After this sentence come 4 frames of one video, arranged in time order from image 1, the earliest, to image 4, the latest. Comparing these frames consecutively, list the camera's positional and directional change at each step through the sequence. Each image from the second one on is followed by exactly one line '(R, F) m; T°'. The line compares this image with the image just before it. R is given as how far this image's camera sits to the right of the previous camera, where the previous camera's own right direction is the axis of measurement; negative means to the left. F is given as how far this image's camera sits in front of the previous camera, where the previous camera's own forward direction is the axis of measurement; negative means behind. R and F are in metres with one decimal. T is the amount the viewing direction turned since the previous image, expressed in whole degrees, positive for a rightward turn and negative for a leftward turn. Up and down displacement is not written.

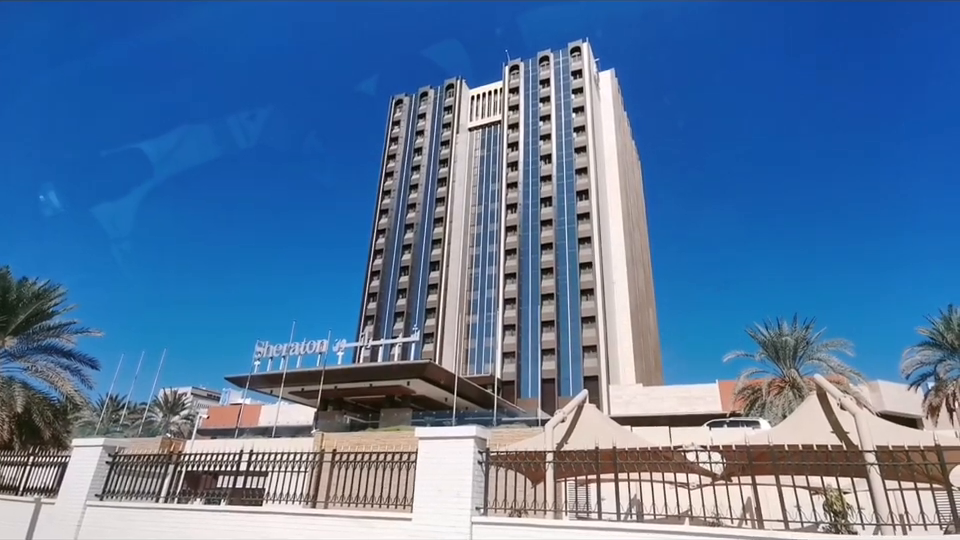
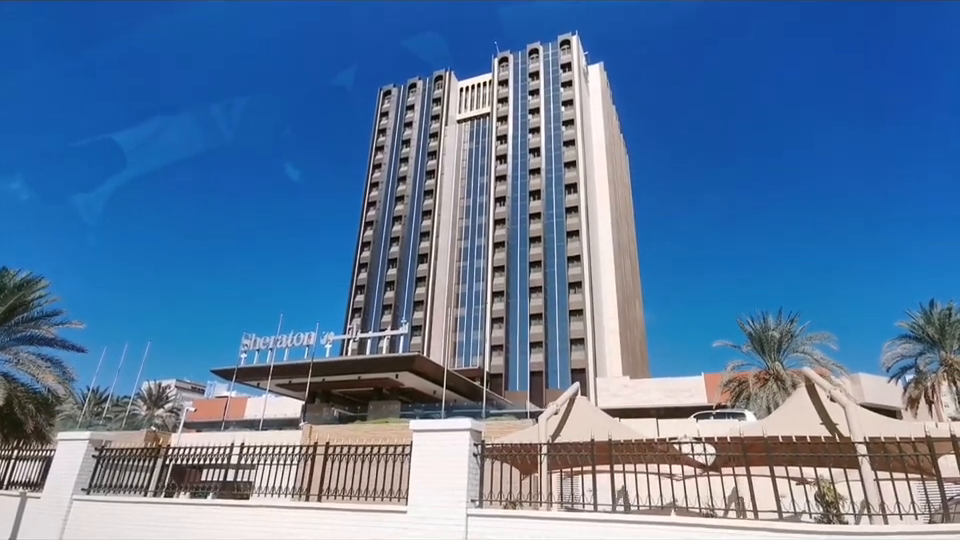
(-0.1, 0.0) m; +1°
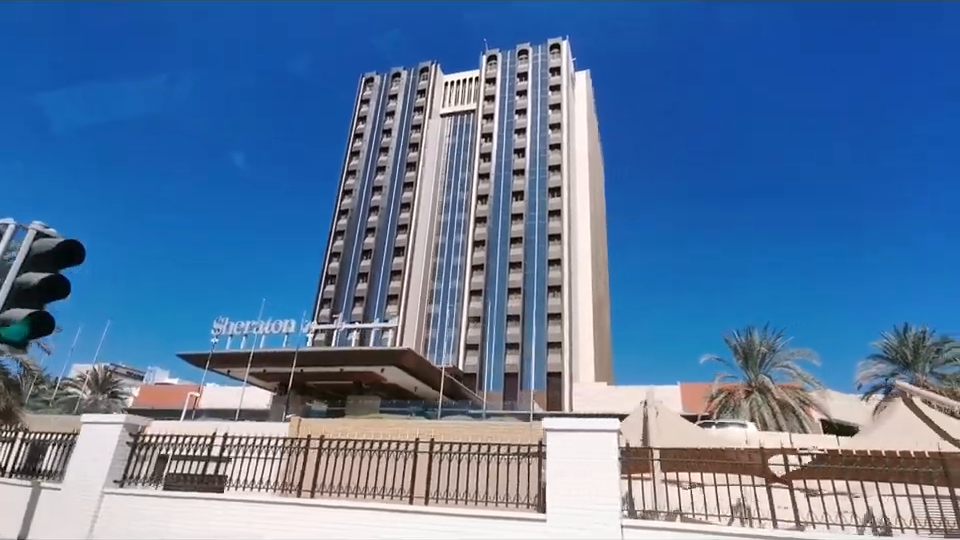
(-2.3, +0.8) m; +5°
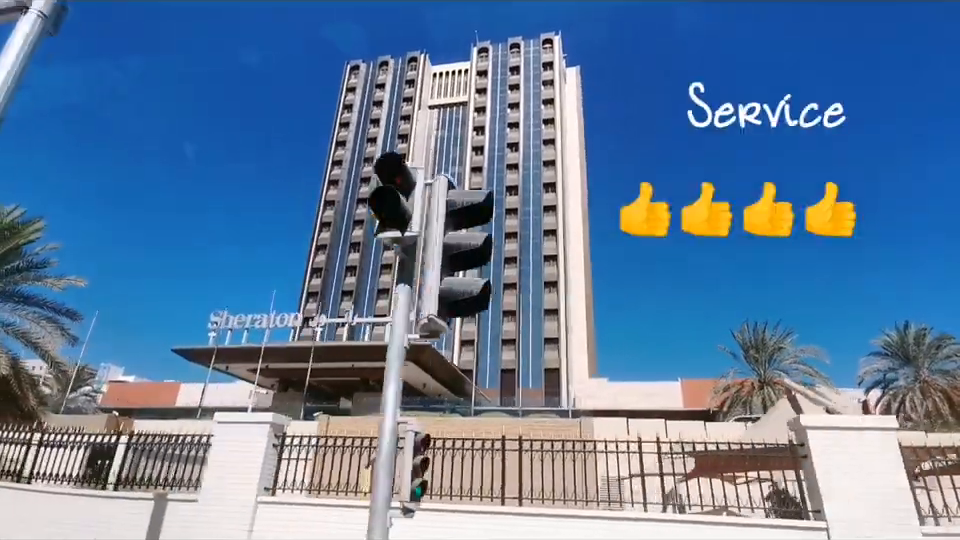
(-3.2, +0.8) m; +4°
